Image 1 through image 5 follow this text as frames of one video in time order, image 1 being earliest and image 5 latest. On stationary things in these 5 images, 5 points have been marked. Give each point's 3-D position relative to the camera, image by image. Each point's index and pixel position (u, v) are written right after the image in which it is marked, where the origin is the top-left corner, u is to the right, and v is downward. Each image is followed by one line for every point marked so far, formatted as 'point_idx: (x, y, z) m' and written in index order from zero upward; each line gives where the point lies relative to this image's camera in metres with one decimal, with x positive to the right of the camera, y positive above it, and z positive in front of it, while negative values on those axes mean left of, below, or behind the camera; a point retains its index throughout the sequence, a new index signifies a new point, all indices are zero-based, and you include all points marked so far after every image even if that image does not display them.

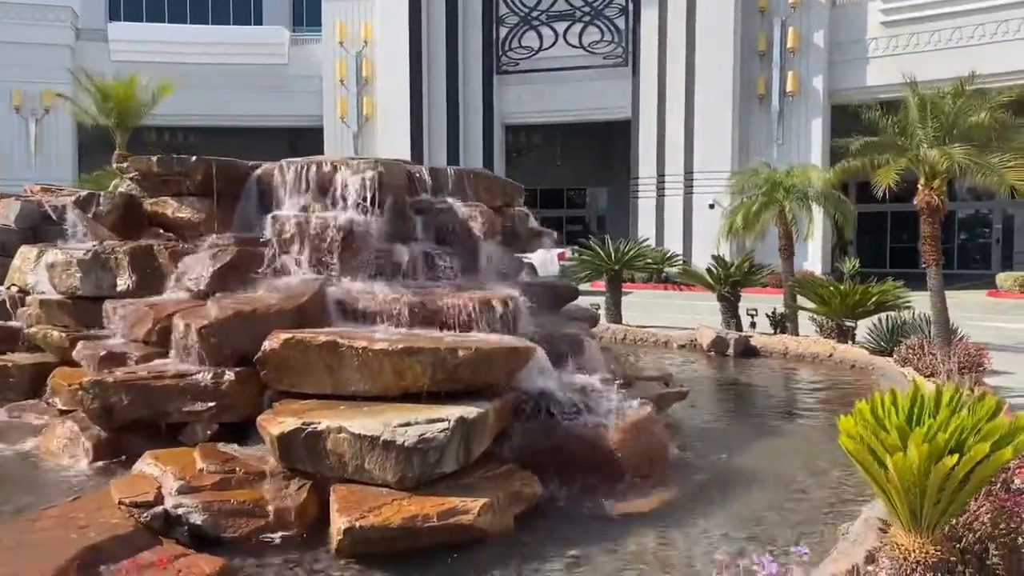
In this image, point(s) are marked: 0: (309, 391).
0: (-1.5, -0.7, +6.5) m
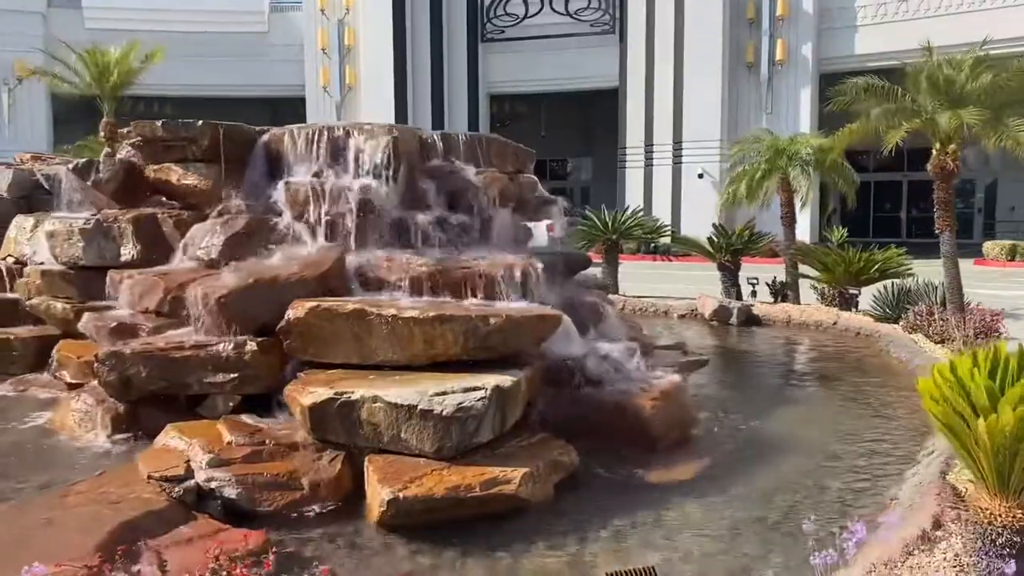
0: (-1.3, -0.5, +6.3) m
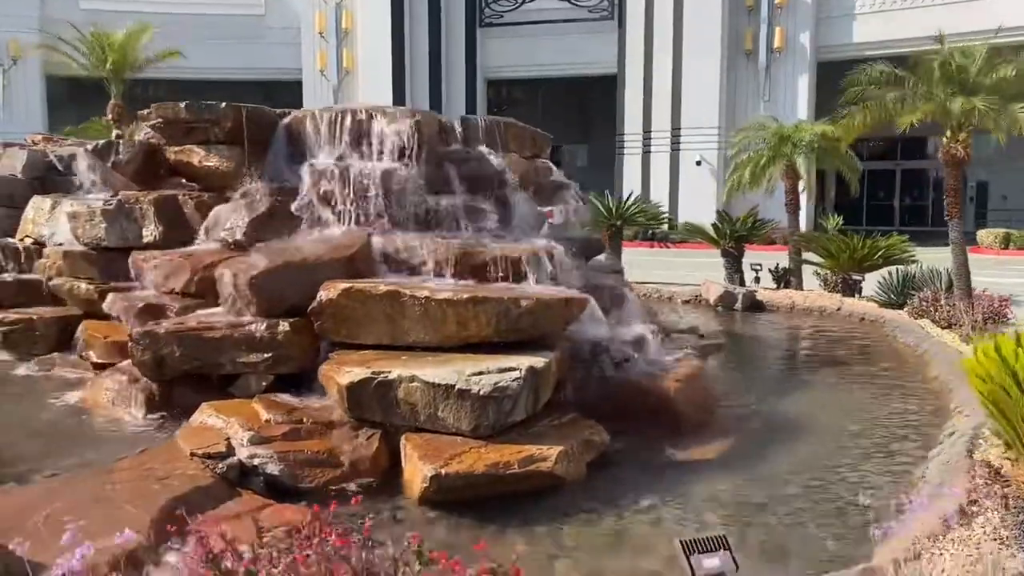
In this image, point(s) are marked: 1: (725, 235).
0: (-1.0, -0.4, +6.4) m
1: (+3.6, +0.9, +15.0) m
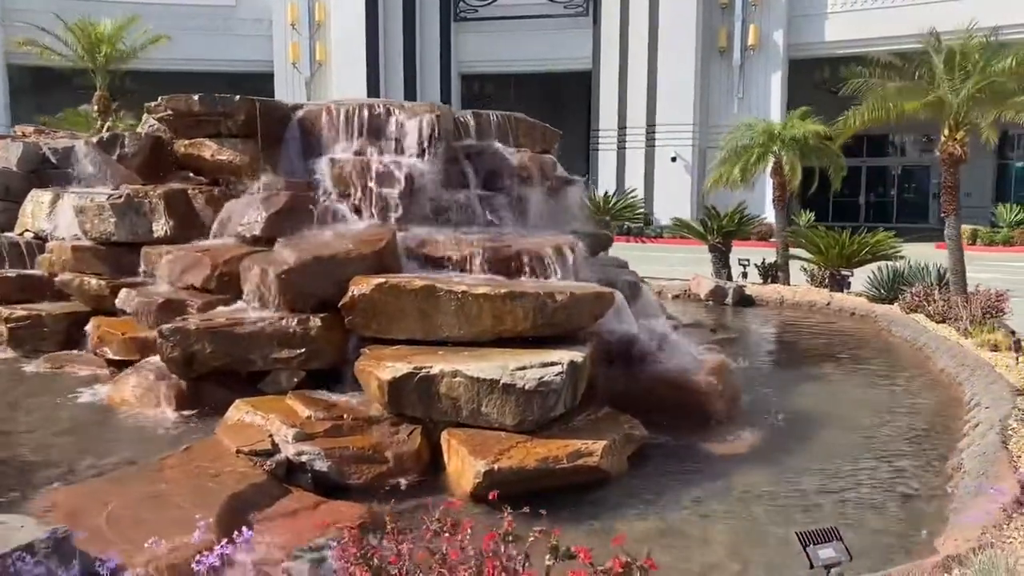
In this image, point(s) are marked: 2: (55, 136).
0: (-0.8, -0.3, +6.4) m
1: (+3.4, +1.0, +15.2) m
2: (-5.5, +1.8, +10.8) m
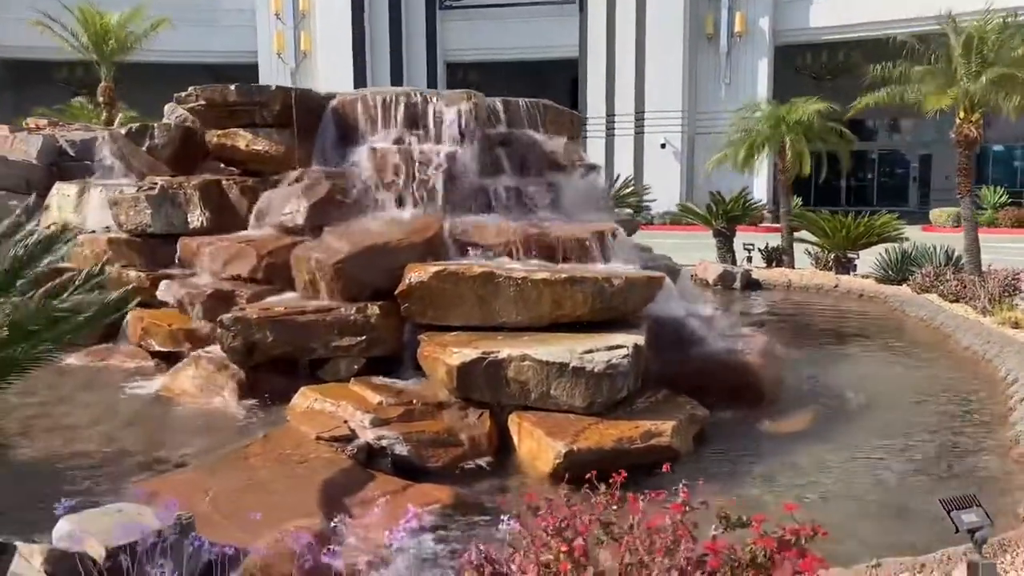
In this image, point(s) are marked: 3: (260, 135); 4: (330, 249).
0: (-0.4, -0.2, +6.4) m
1: (+3.5, +1.2, +15.4) m
2: (-5.3, +1.9, +10.7) m
3: (-2.3, +1.4, +8.2) m
4: (-1.4, +0.3, +6.8) m
